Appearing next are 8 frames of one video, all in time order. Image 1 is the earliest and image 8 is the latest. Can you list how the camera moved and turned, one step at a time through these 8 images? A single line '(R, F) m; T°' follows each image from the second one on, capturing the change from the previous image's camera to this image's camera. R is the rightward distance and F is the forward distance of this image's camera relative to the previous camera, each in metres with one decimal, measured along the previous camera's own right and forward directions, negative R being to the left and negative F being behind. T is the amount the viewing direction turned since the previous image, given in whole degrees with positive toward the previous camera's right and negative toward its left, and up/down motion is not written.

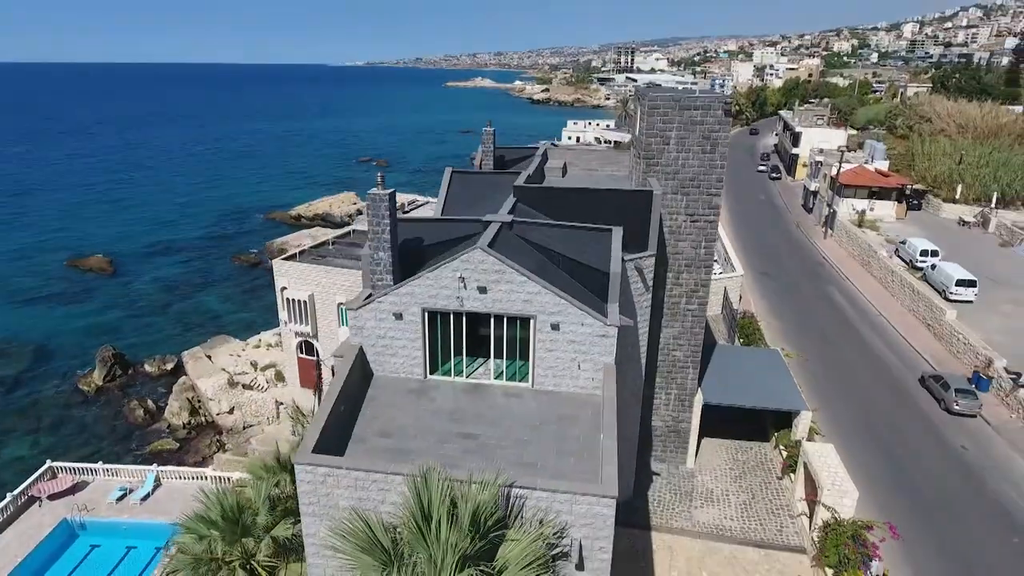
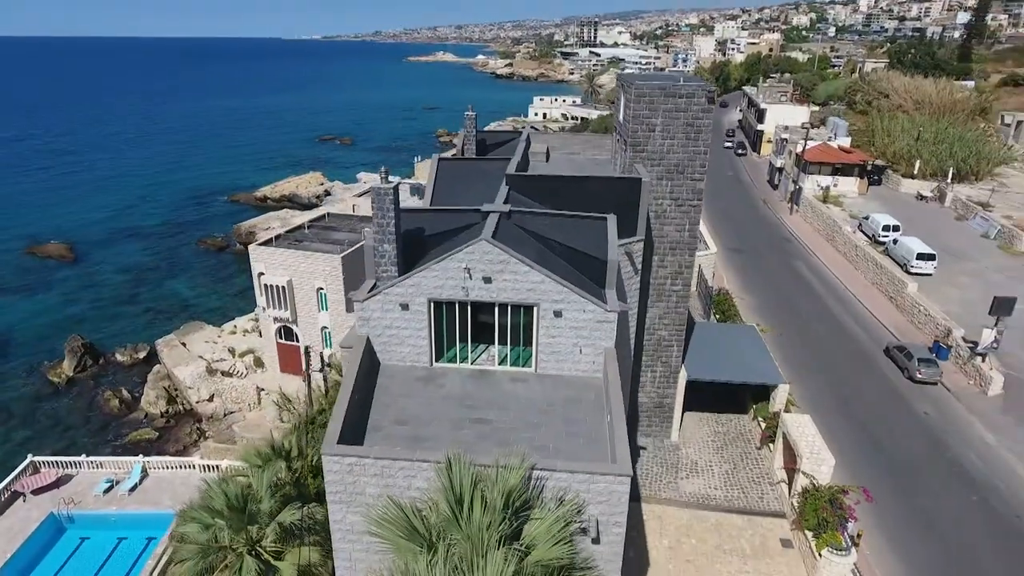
(-0.8, -0.4) m; +3°
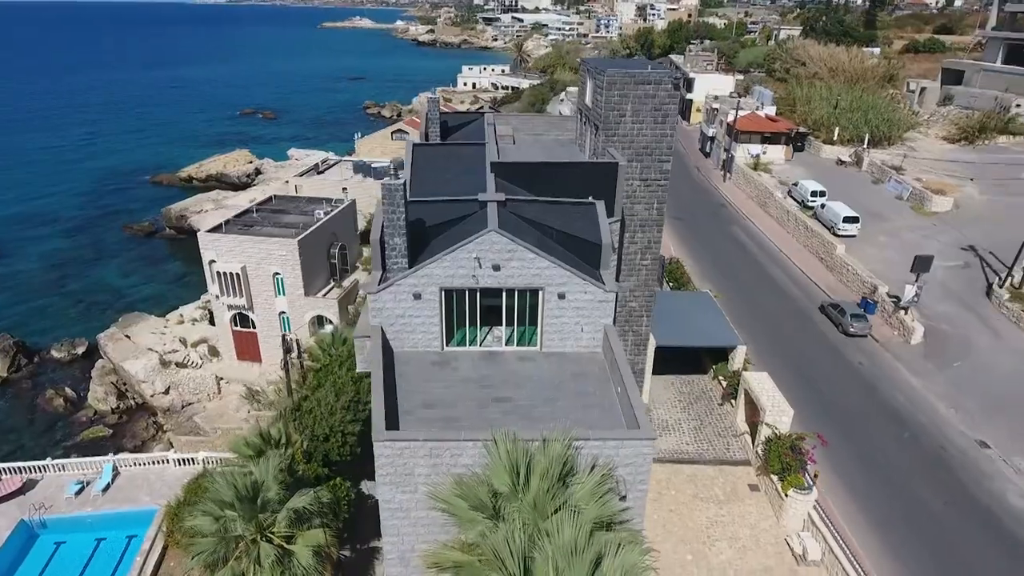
(-1.7, -0.8) m; +6°
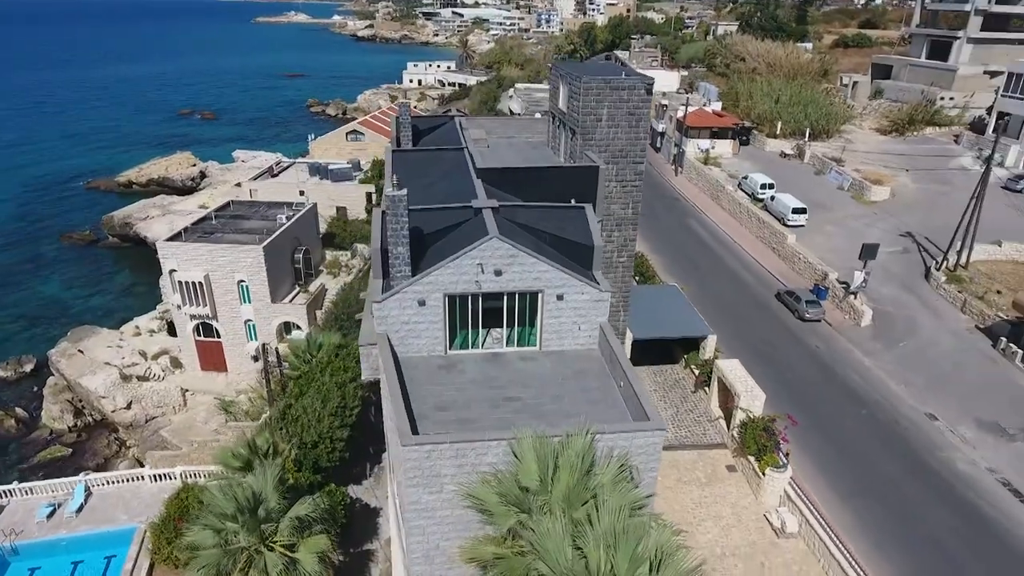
(-1.2, -0.5) m; +5°
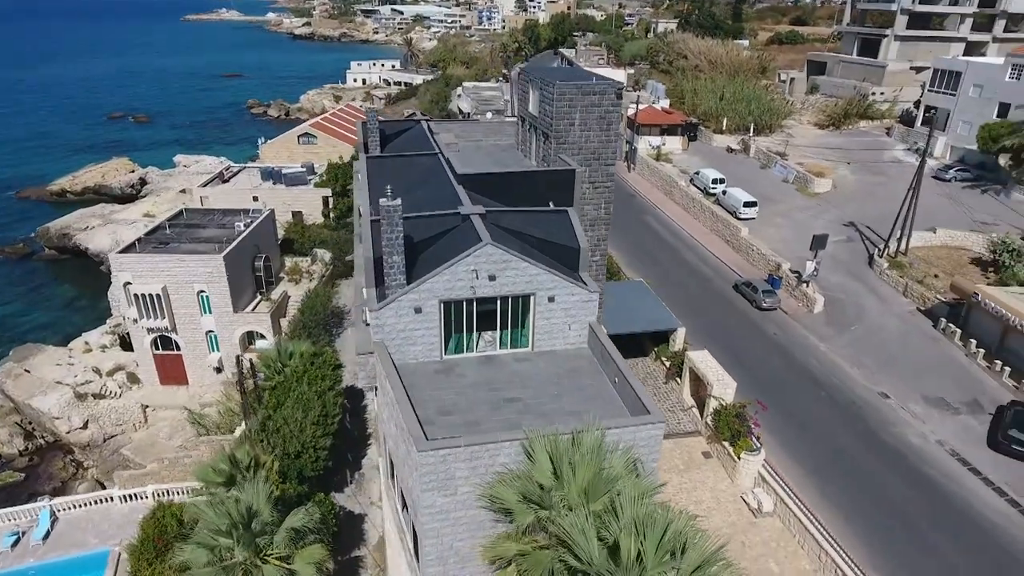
(-1.0, -0.4) m; +5°
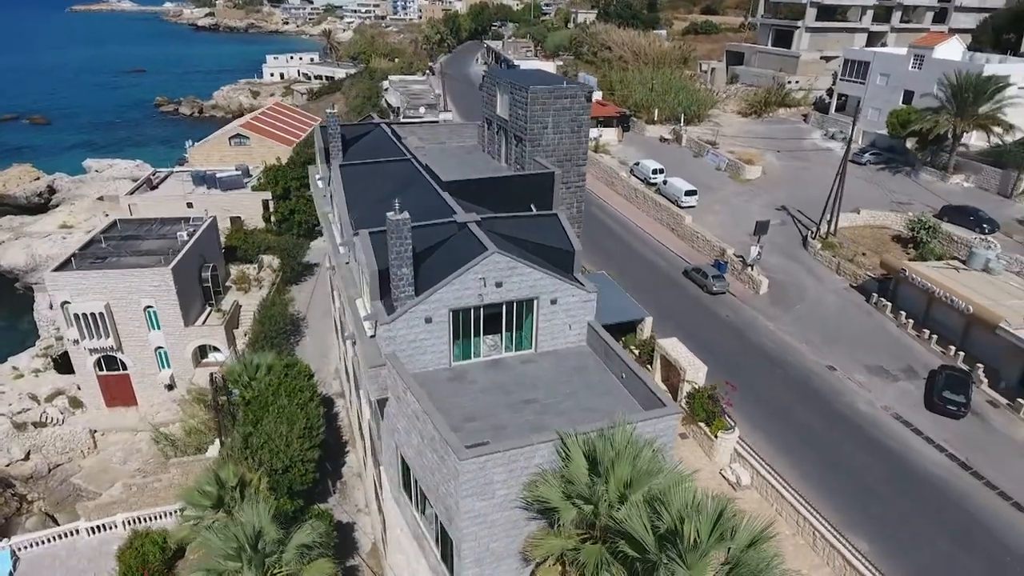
(-1.9, -0.4) m; +7°
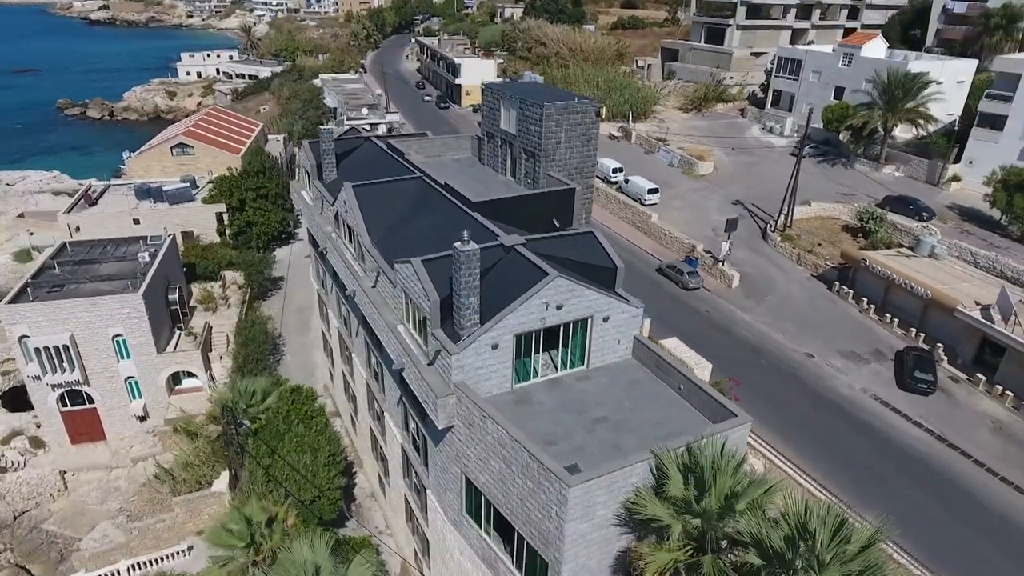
(-3.2, -0.1) m; +7°
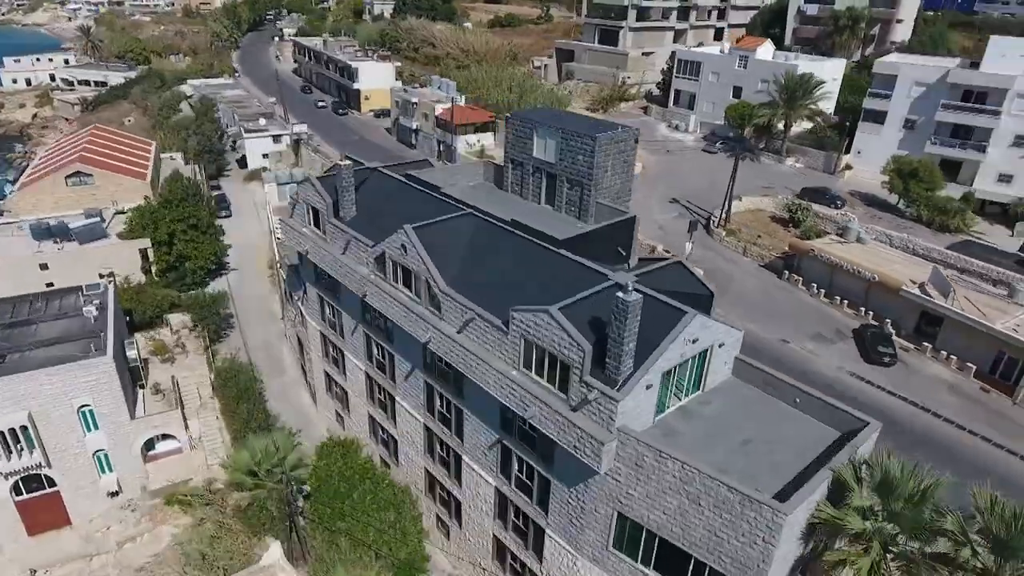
(-6.7, +0.5) m; +12°
